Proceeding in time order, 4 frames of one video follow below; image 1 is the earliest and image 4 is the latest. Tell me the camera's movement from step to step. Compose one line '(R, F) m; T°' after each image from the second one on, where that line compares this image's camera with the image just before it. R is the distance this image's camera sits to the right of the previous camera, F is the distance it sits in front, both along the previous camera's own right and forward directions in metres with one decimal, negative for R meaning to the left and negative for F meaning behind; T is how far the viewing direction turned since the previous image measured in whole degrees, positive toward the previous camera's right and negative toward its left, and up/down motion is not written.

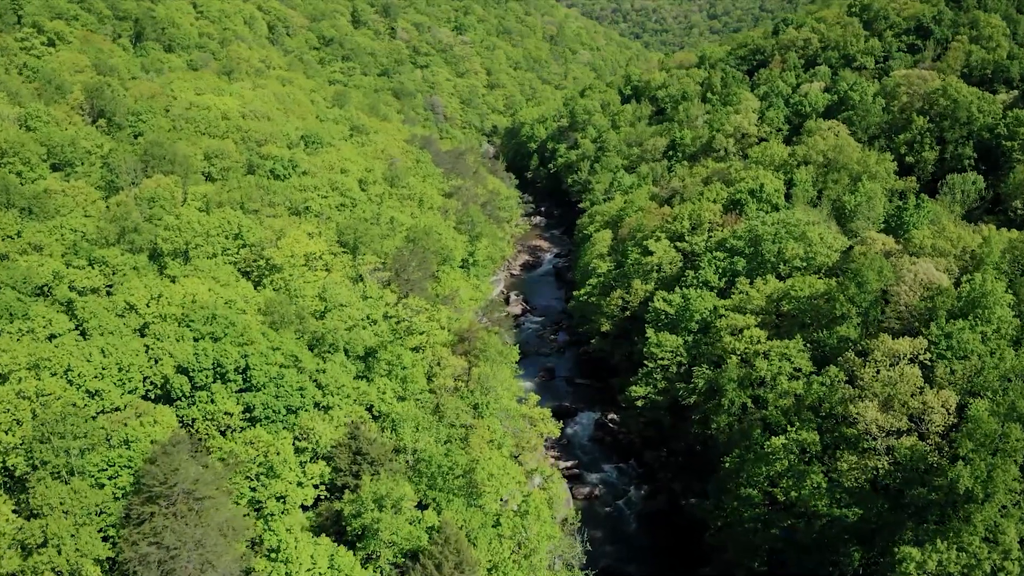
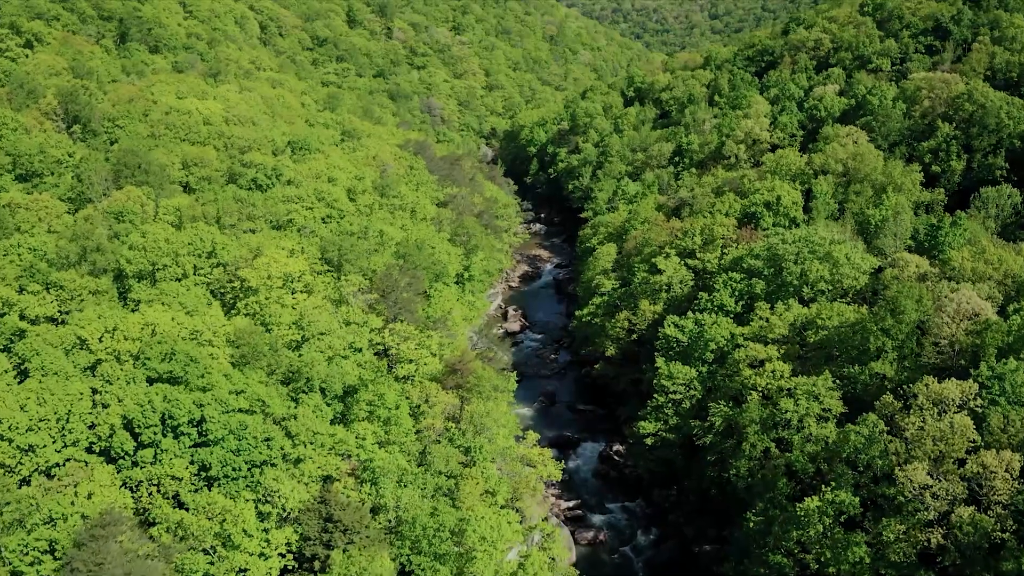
(+0.2, +5.0) m; 0°
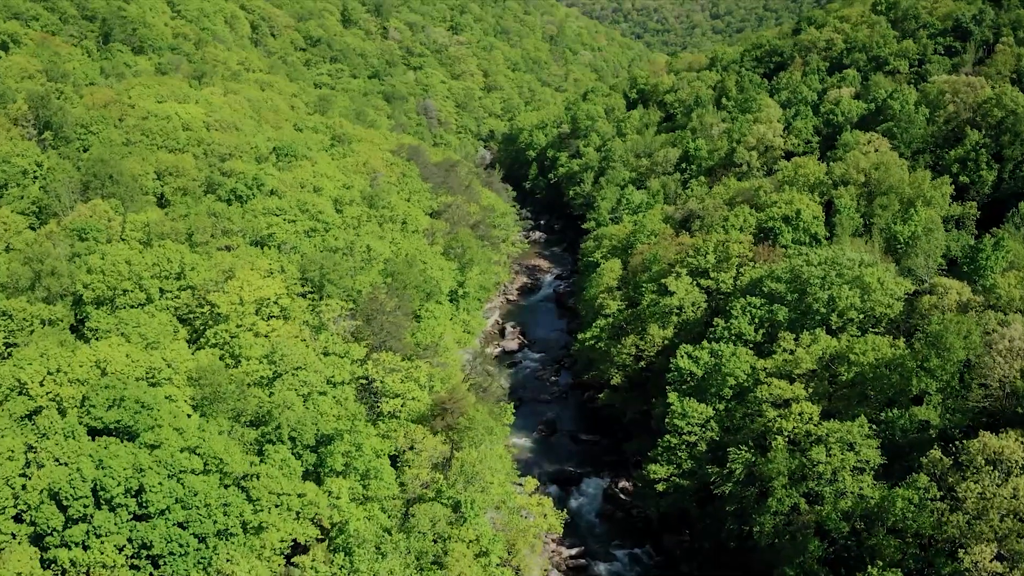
(+0.2, +5.0) m; 0°
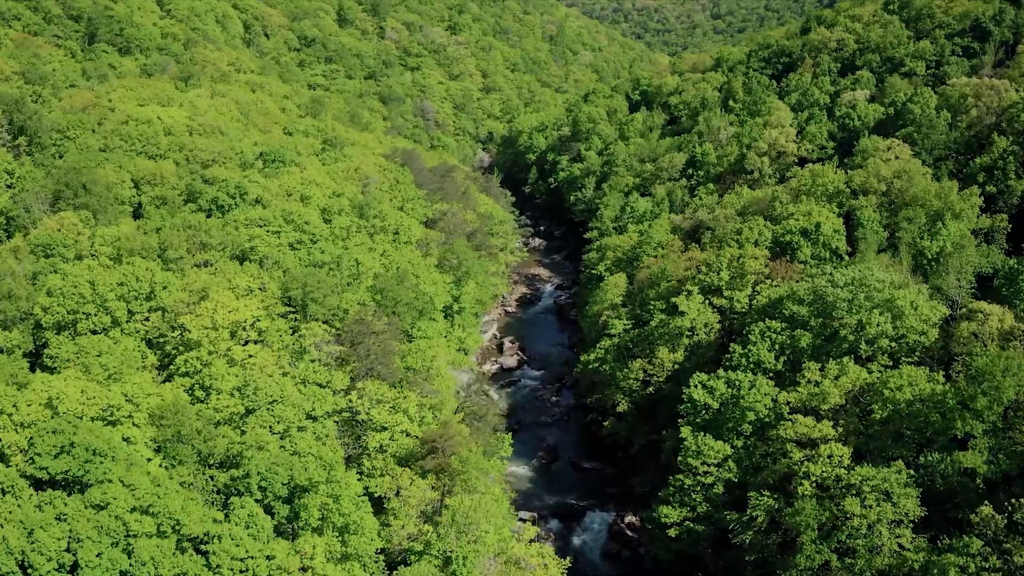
(+0.1, +4.1) m; 0°
